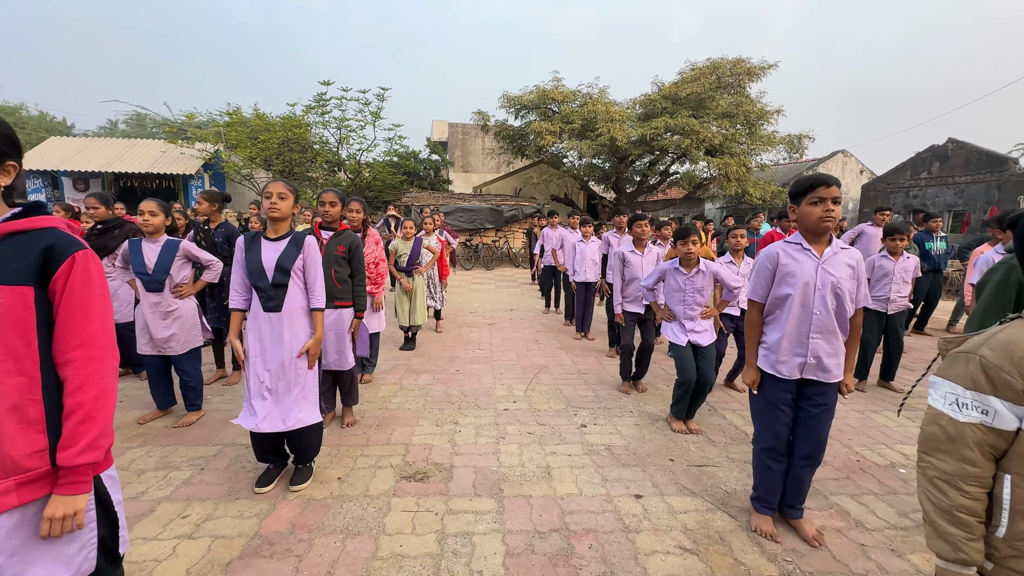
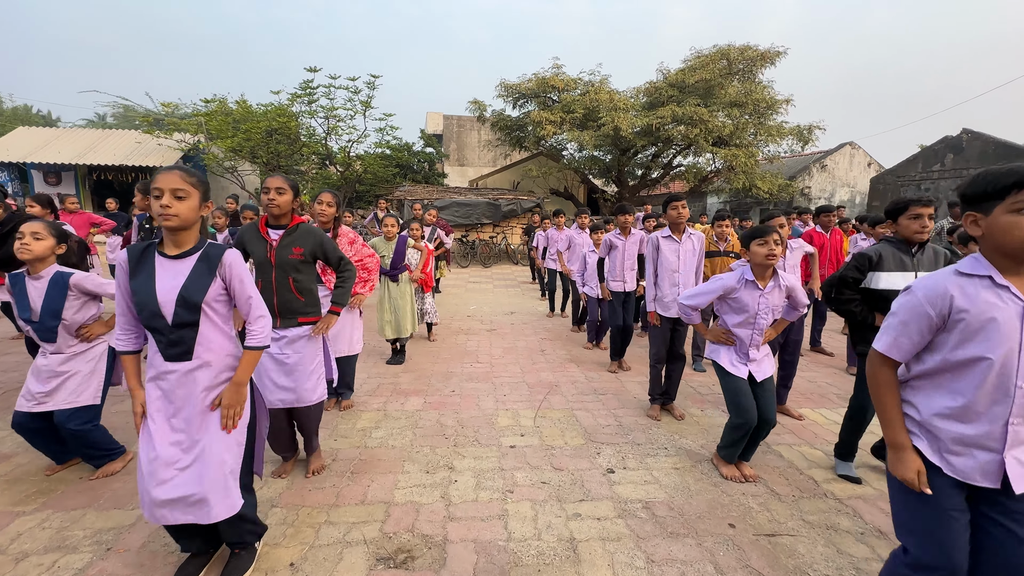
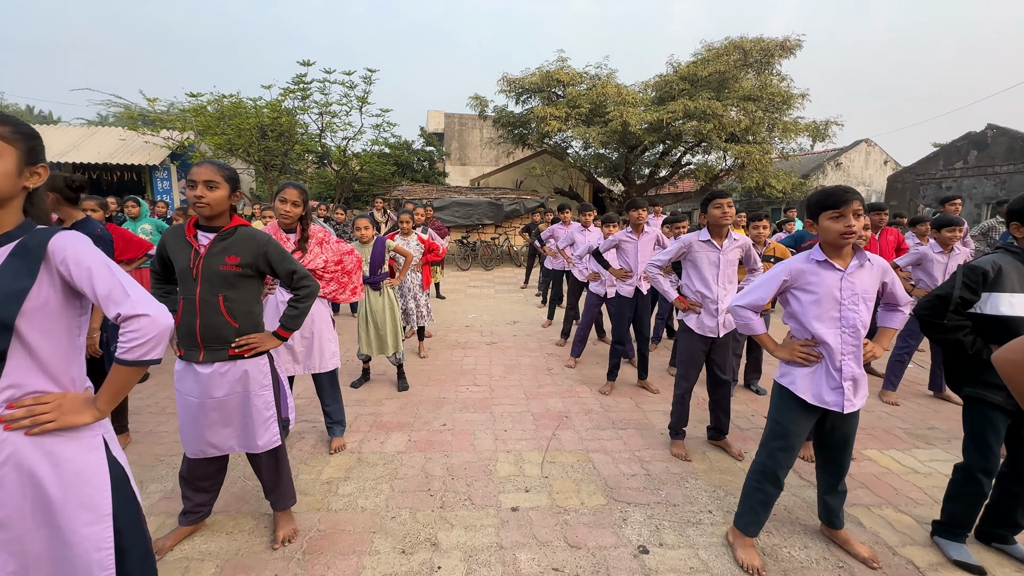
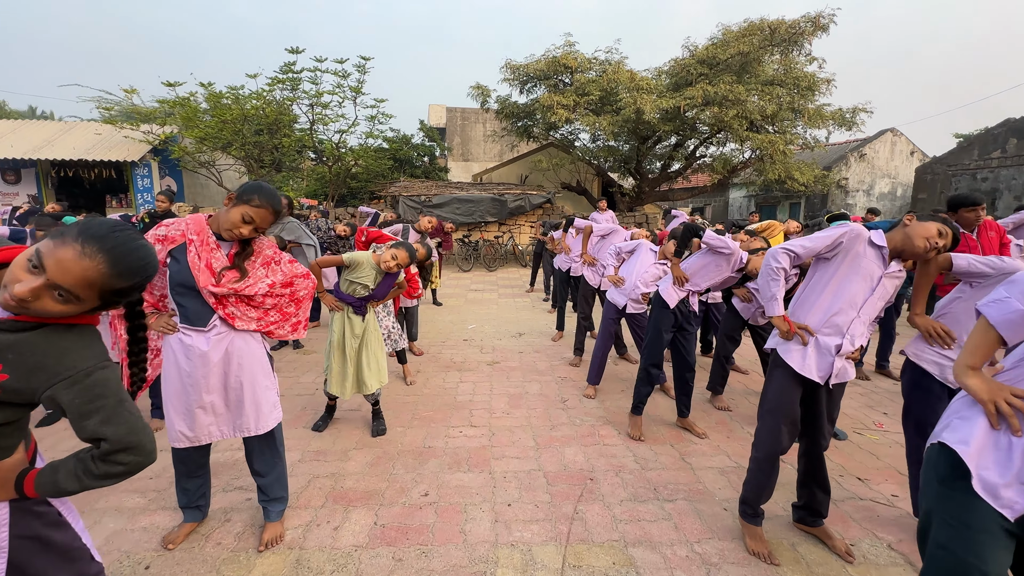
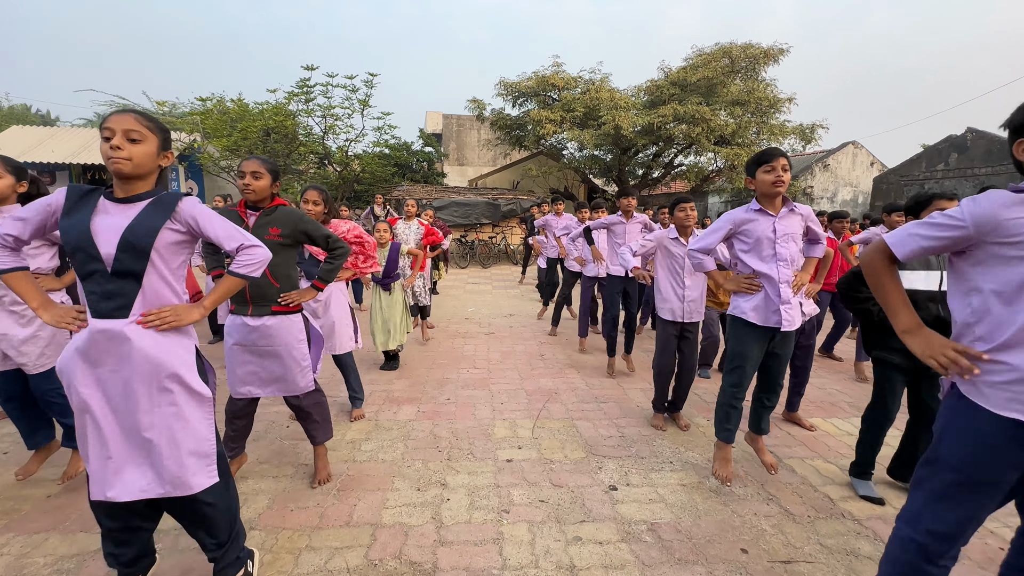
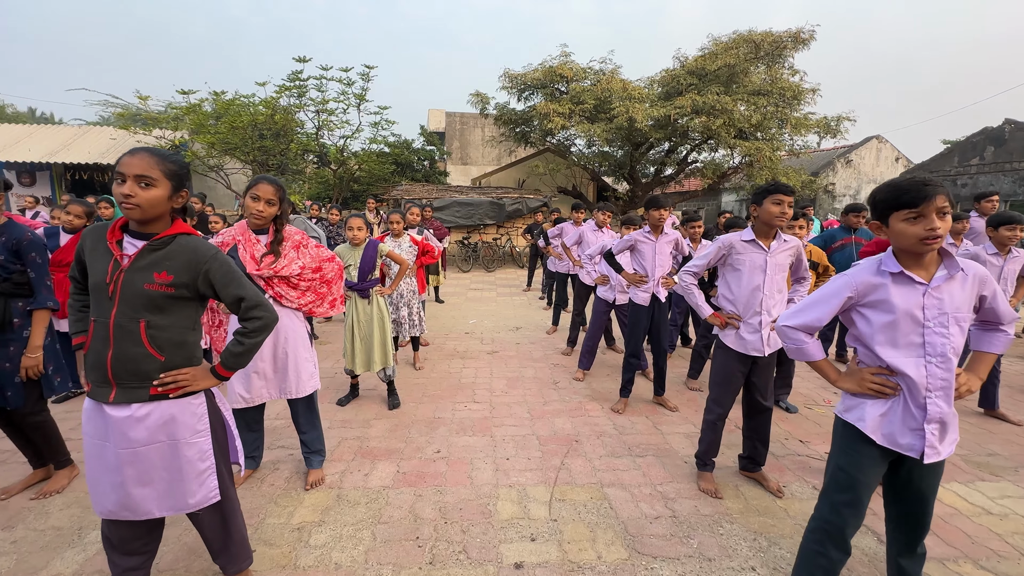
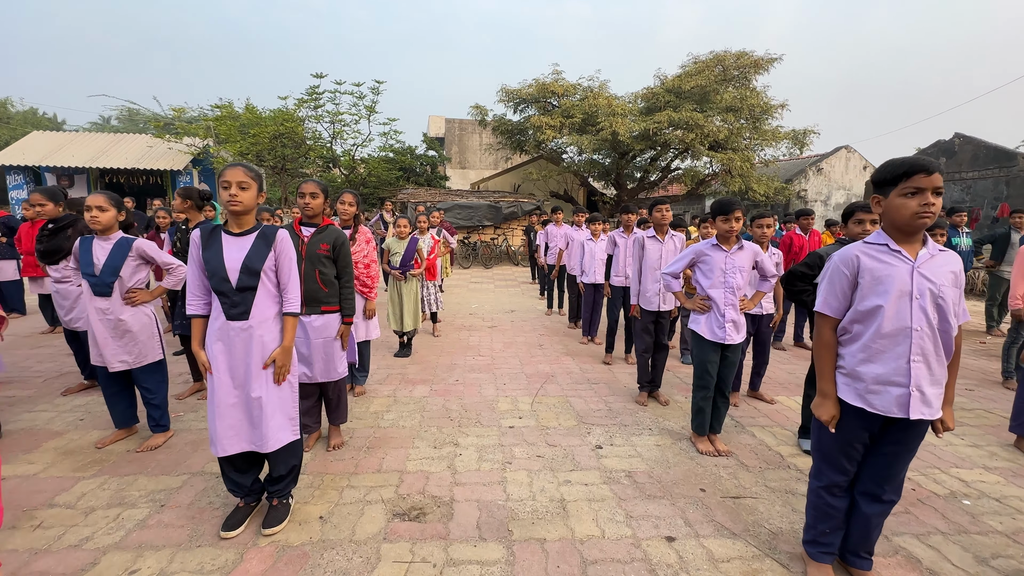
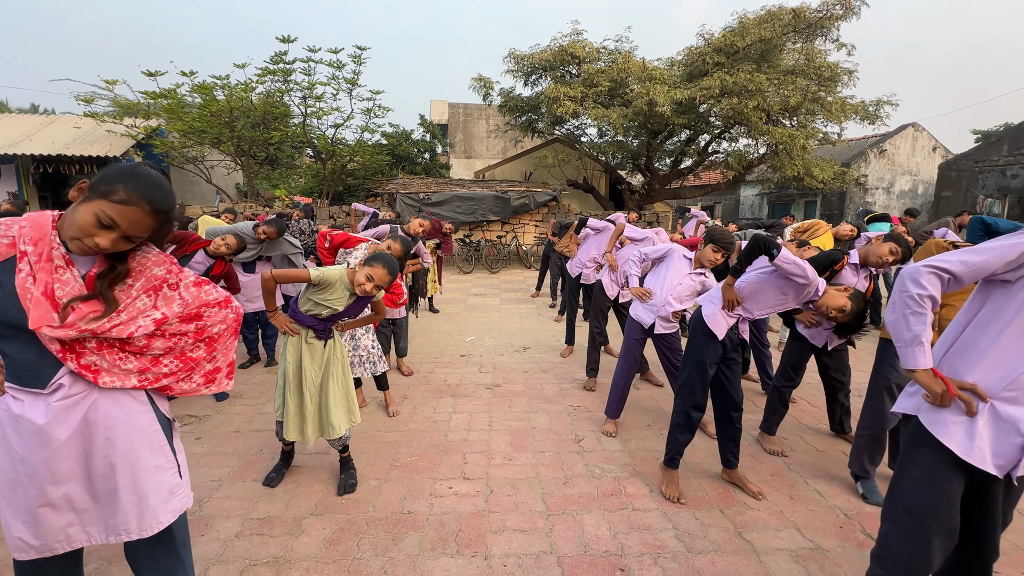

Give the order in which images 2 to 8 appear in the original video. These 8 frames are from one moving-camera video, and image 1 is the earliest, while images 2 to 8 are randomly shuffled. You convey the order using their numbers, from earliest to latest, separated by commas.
7, 2, 5, 3, 6, 4, 8
